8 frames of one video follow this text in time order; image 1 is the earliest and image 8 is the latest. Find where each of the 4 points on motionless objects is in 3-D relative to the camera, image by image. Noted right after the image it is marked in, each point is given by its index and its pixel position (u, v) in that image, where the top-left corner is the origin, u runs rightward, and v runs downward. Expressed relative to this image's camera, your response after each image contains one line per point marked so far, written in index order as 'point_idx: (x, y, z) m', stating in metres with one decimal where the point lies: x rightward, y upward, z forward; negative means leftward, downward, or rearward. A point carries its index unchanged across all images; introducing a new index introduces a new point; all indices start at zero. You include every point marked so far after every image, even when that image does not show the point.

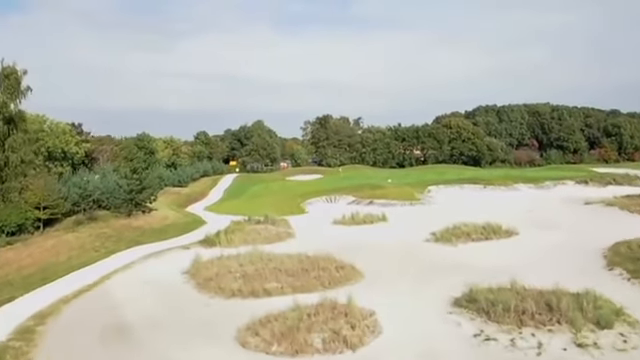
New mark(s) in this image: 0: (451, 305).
0: (+3.8, -3.6, +14.0) m
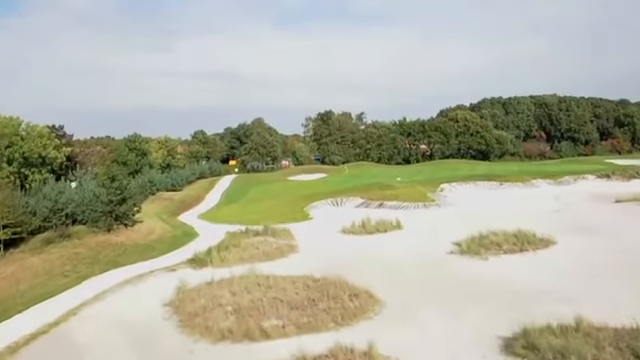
0: (+4.1, -3.9, +10.9) m
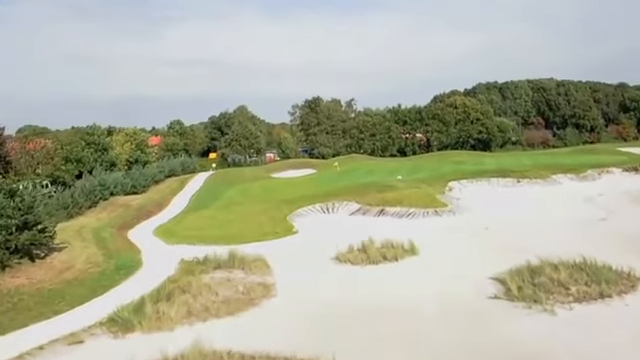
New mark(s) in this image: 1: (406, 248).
0: (+3.9, -4.5, +4.7) m
1: (+3.3, -2.6, +18.7) m
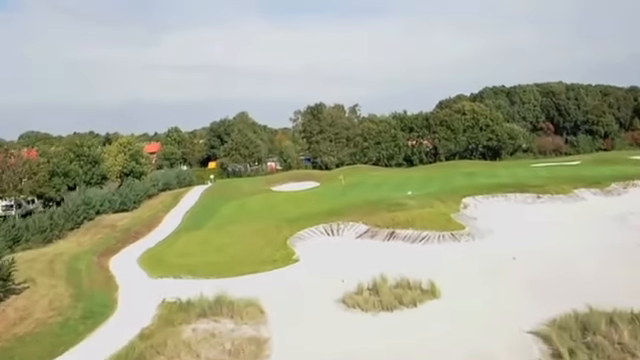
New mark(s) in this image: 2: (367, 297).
0: (+3.9, -5.3, +2.0) m
1: (+3.5, -3.6, +16.0) m
2: (+1.5, -3.7, +15.5) m
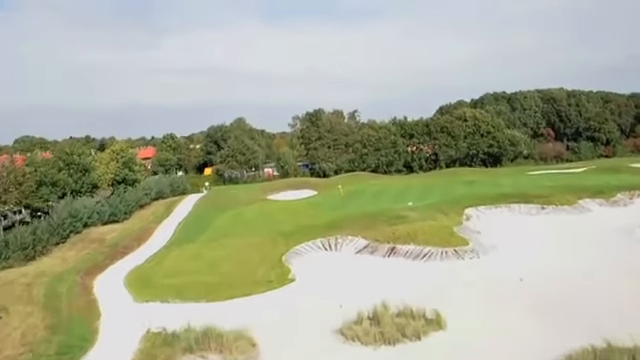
0: (+3.9, -5.8, +0.8) m
1: (+3.4, -4.2, +14.9) m
2: (+1.4, -4.4, +14.3) m
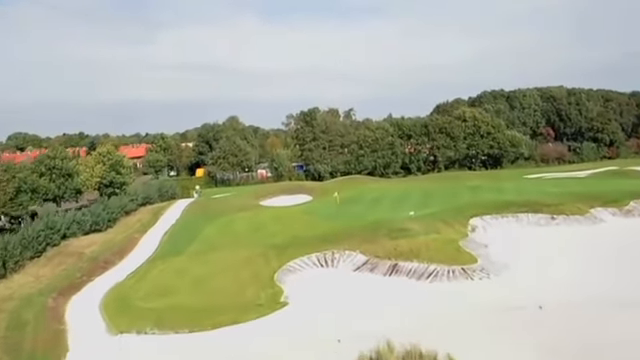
0: (+3.9, -6.5, -1.1) m
1: (+3.2, -4.8, +12.9) m
2: (+1.3, -5.0, +12.3) m
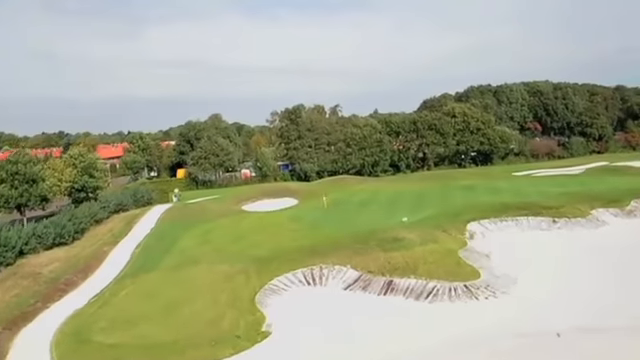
0: (+4.0, -7.1, -3.3) m
1: (+2.9, -5.2, +10.7) m
2: (+1.0, -5.4, +10.1) m
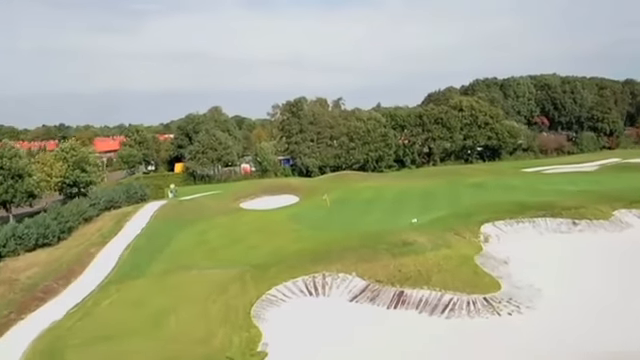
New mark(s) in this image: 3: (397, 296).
0: (+4.0, -7.4, -5.3) m
1: (+3.0, -5.3, +8.7) m
2: (+1.1, -5.5, +8.1) m
3: (+2.9, -4.4, +18.3) m
